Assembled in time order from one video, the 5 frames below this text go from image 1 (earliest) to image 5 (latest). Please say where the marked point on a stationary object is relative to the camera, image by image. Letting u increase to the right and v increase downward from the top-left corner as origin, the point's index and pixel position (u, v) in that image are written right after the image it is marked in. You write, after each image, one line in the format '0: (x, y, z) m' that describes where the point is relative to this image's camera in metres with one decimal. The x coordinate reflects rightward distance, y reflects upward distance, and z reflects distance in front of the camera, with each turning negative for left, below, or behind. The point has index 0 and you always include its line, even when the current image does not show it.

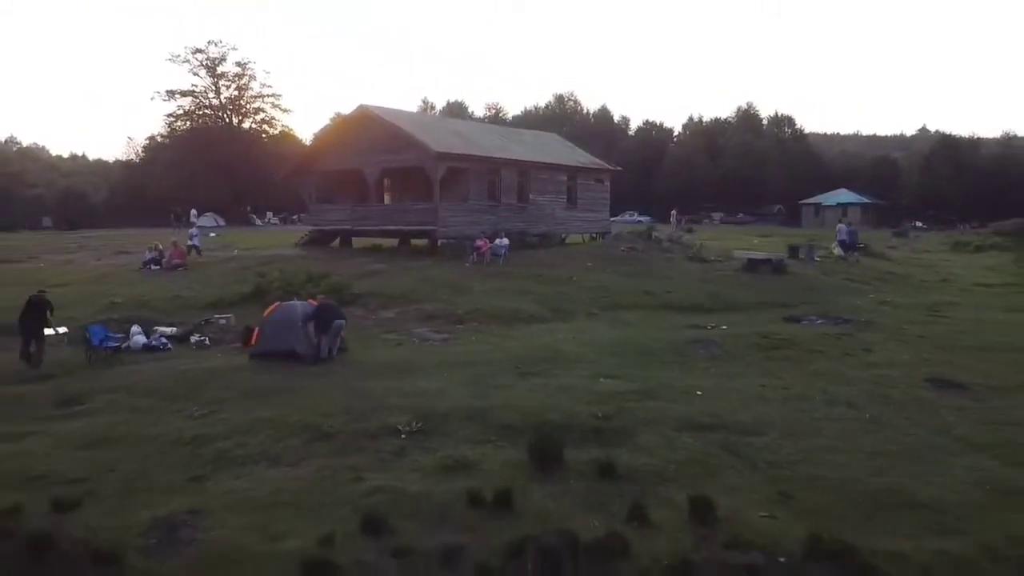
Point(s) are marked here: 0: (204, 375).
0: (-9.6, -2.7, +13.1) m
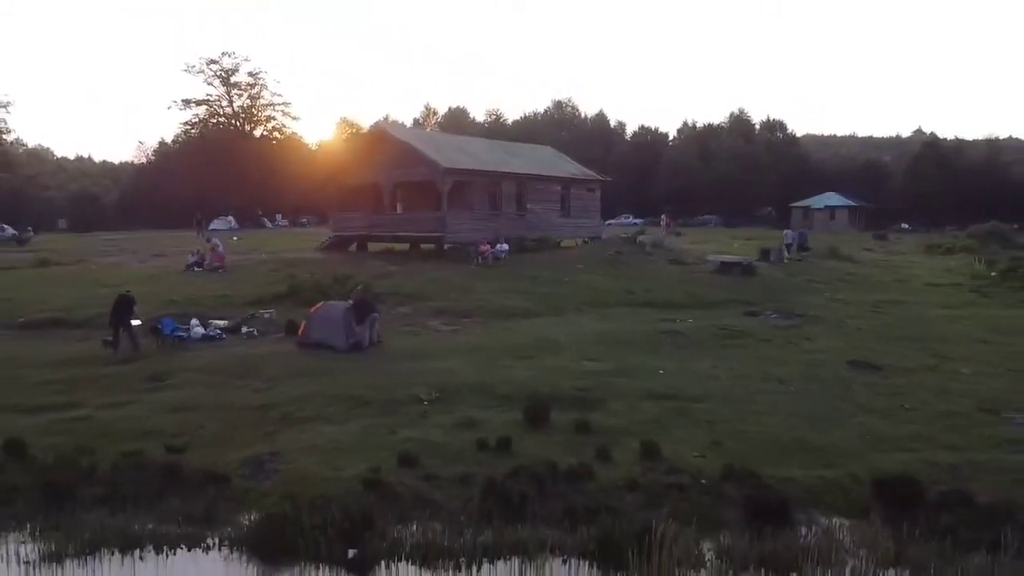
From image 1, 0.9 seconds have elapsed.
0: (-9.7, -2.7, +16.0) m
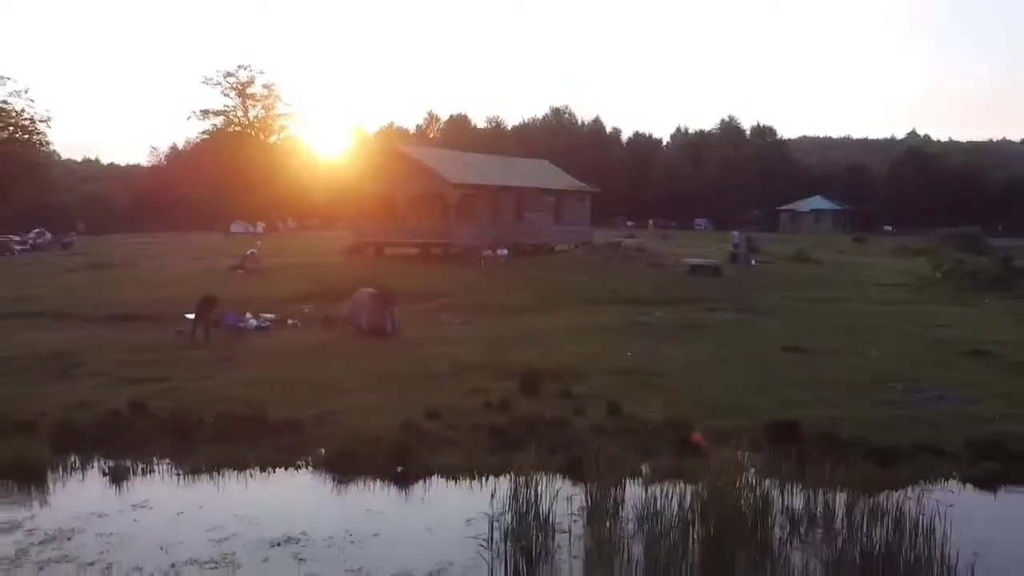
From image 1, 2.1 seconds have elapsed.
0: (-9.8, -2.7, +19.8) m
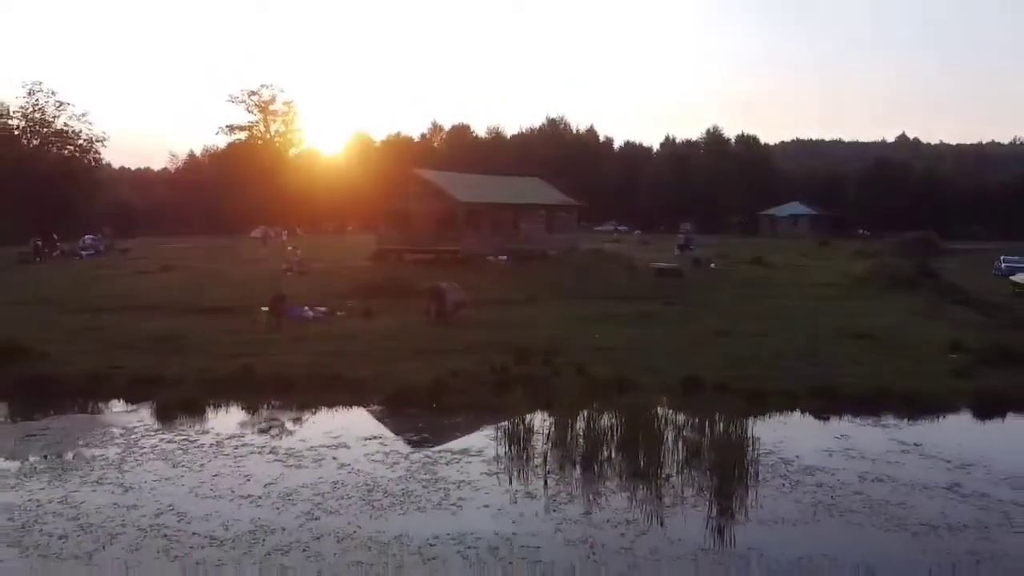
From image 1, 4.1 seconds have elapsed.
0: (-9.9, -2.6, +26.3) m
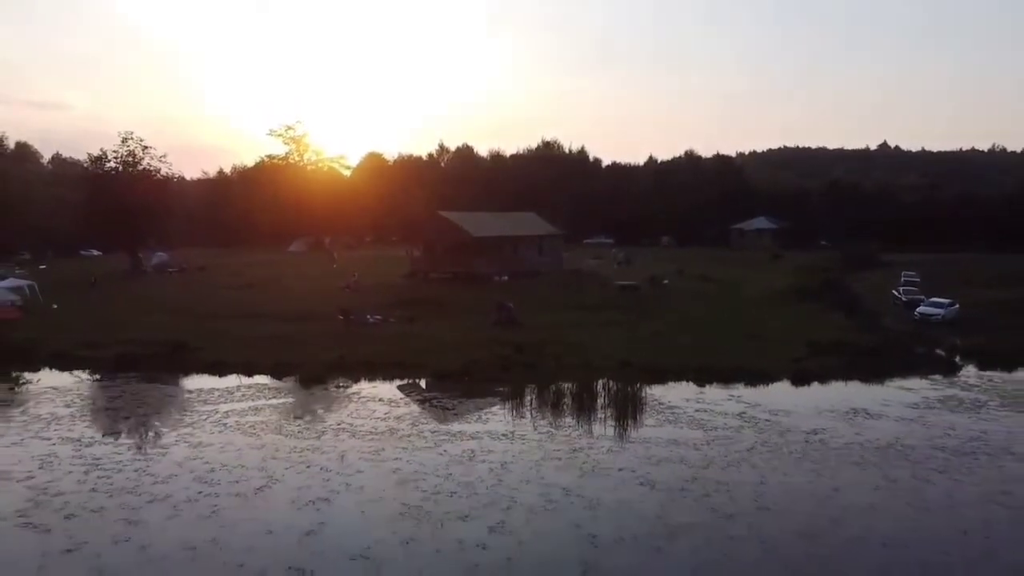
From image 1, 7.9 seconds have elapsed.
0: (-9.9, -4.0, +38.2) m
